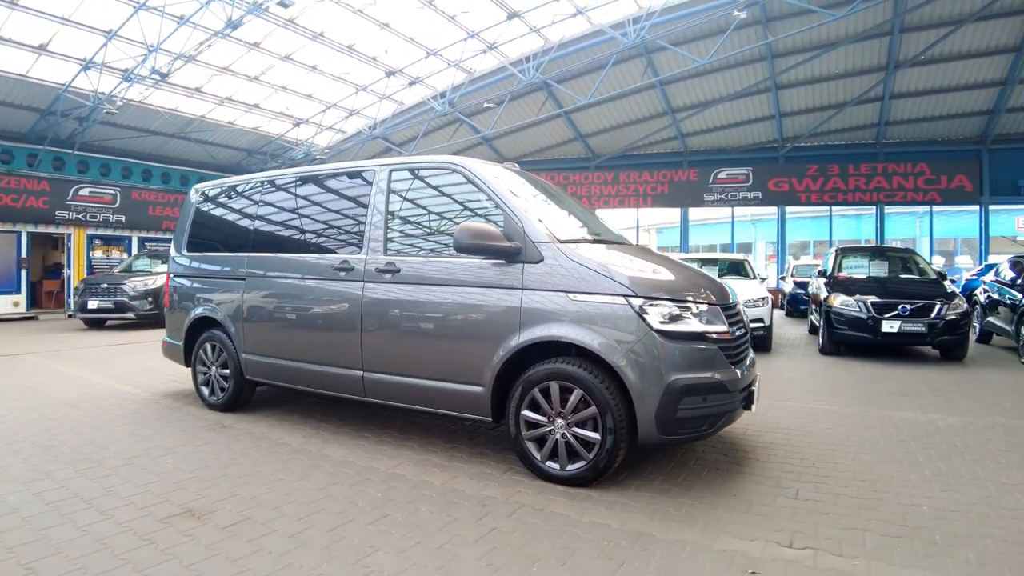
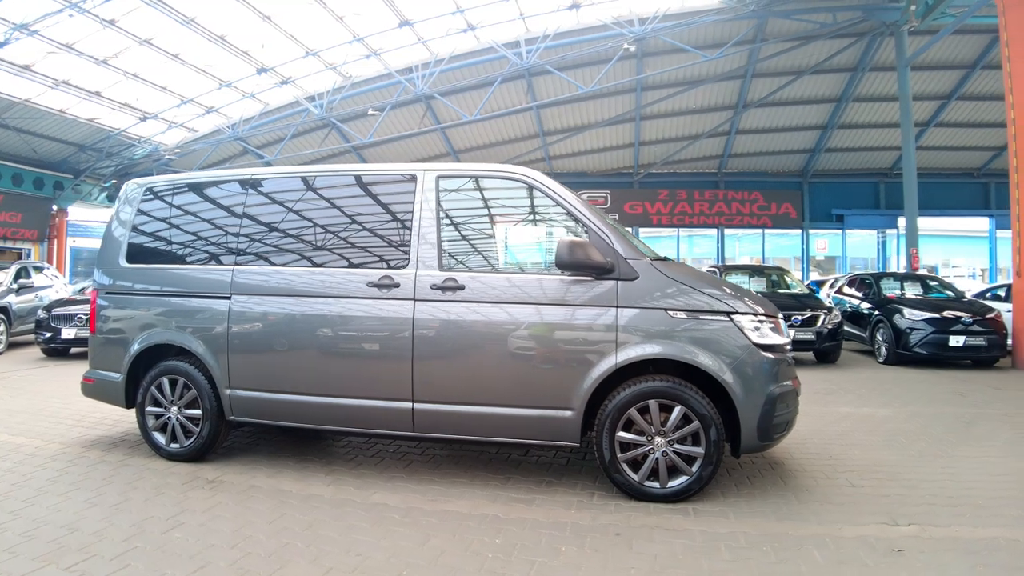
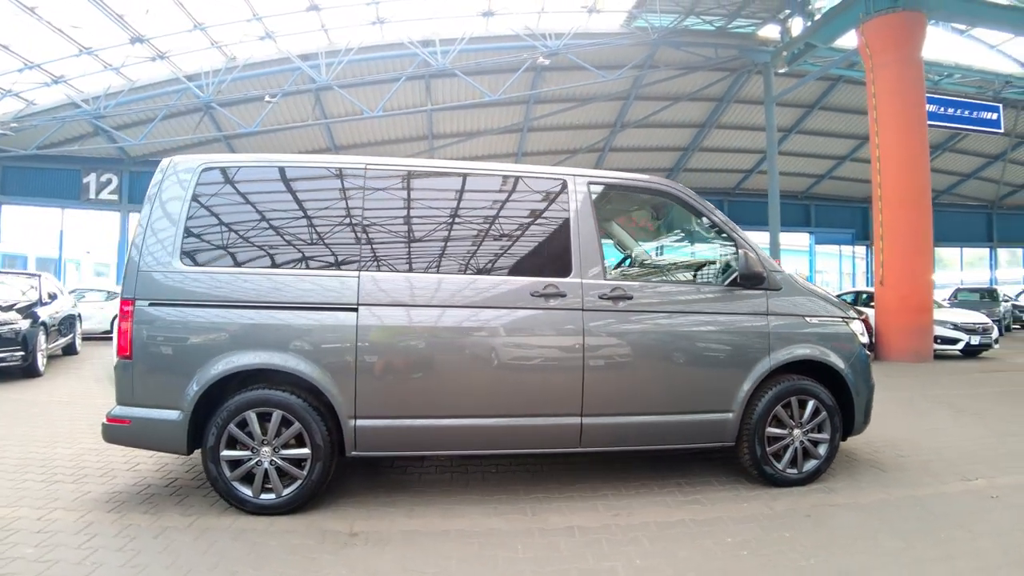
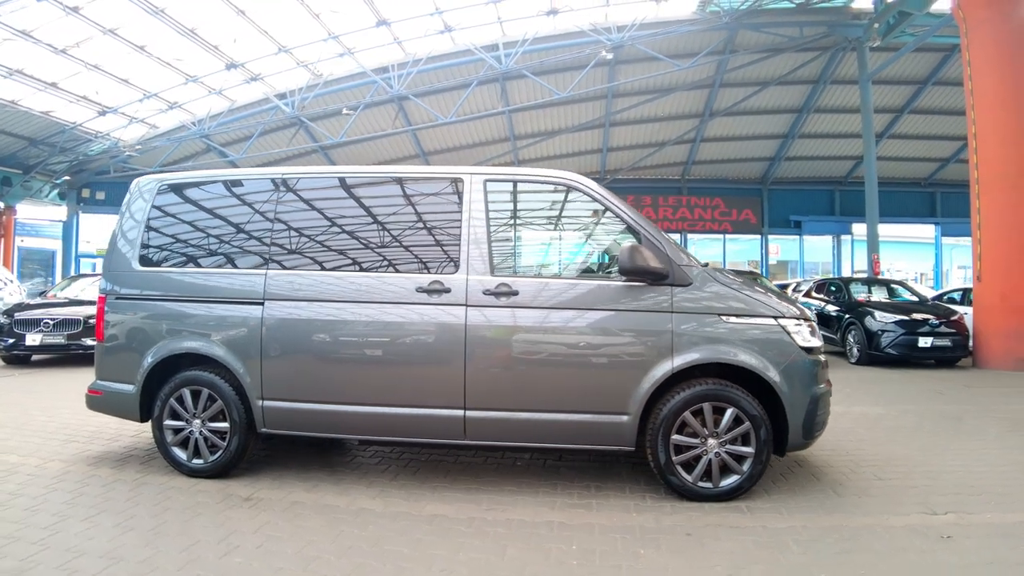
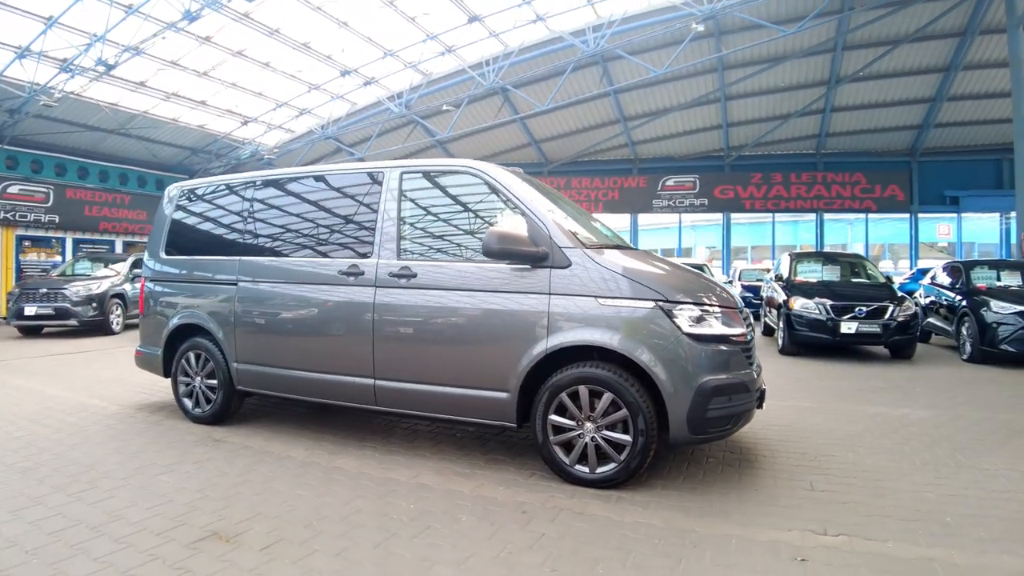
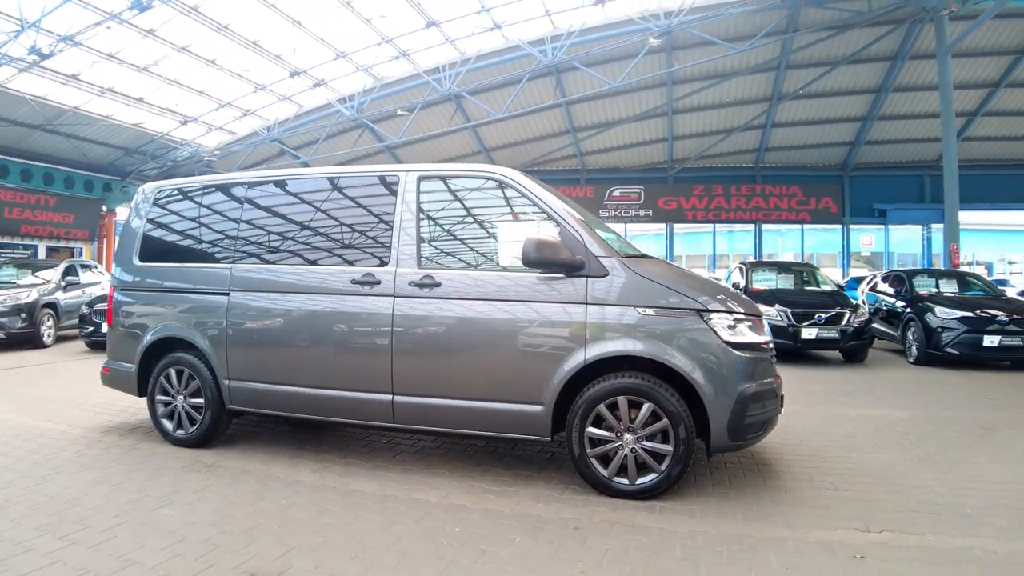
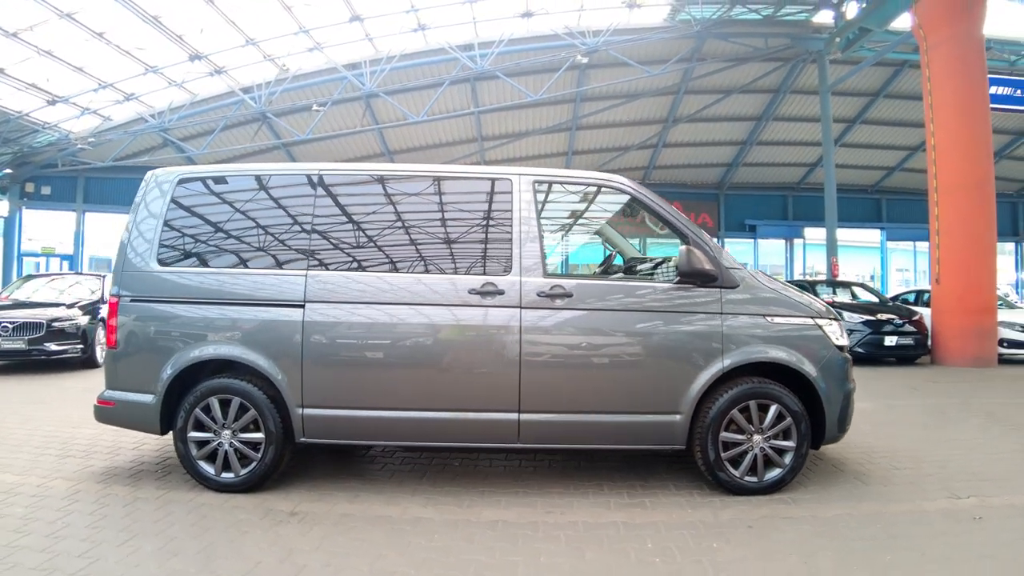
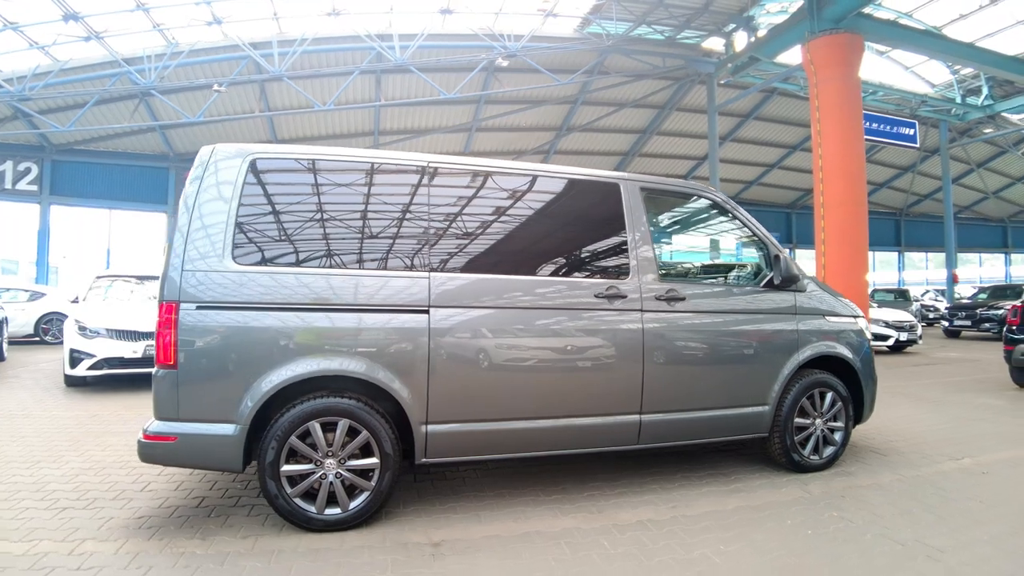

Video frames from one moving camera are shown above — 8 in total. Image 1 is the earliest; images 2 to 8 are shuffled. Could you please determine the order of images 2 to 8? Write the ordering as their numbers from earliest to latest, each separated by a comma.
5, 6, 2, 4, 7, 3, 8
